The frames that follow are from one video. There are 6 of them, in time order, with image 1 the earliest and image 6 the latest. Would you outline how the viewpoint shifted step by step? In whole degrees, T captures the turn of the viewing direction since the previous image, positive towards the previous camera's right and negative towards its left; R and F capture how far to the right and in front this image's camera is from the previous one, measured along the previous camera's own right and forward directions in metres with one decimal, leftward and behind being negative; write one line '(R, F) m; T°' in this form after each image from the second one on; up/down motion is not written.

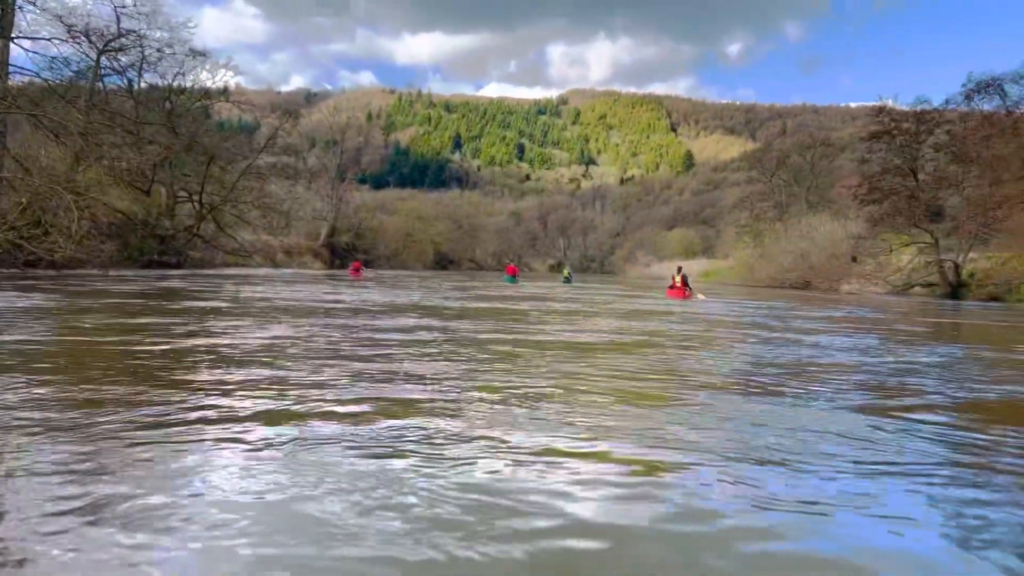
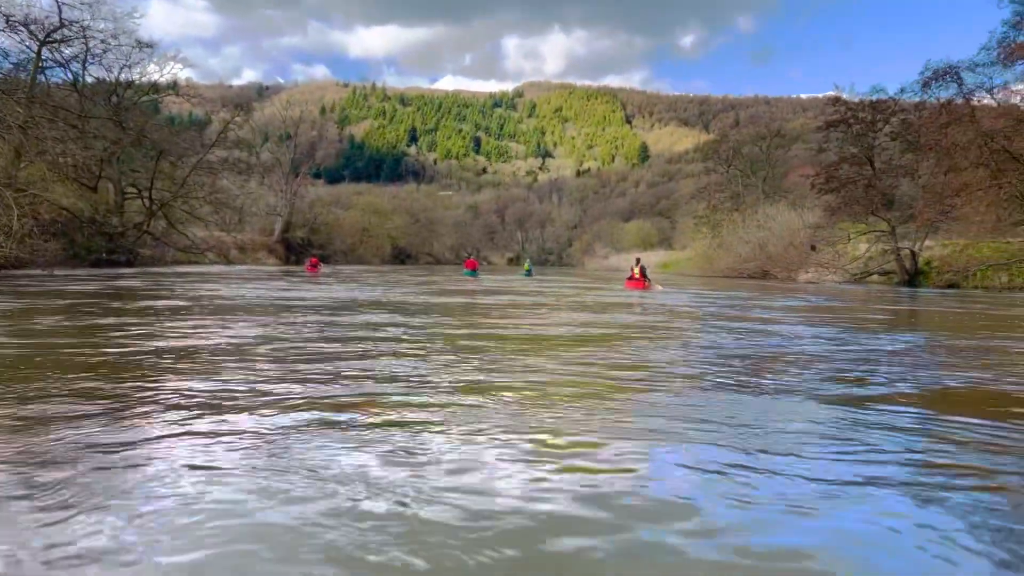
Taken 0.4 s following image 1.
(-0.1, +0.2) m; +3°
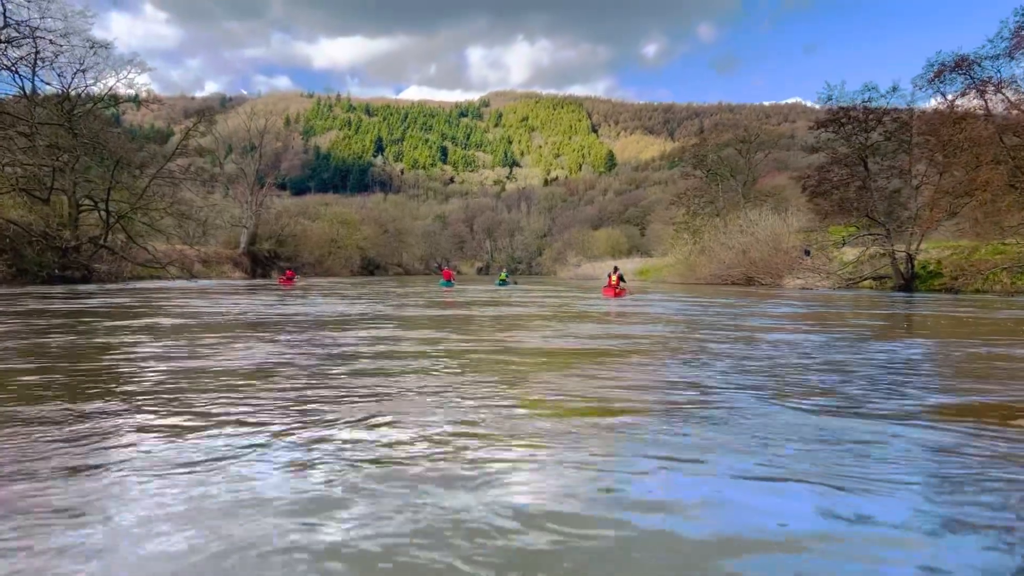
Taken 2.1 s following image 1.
(-0.3, +0.7) m; +2°
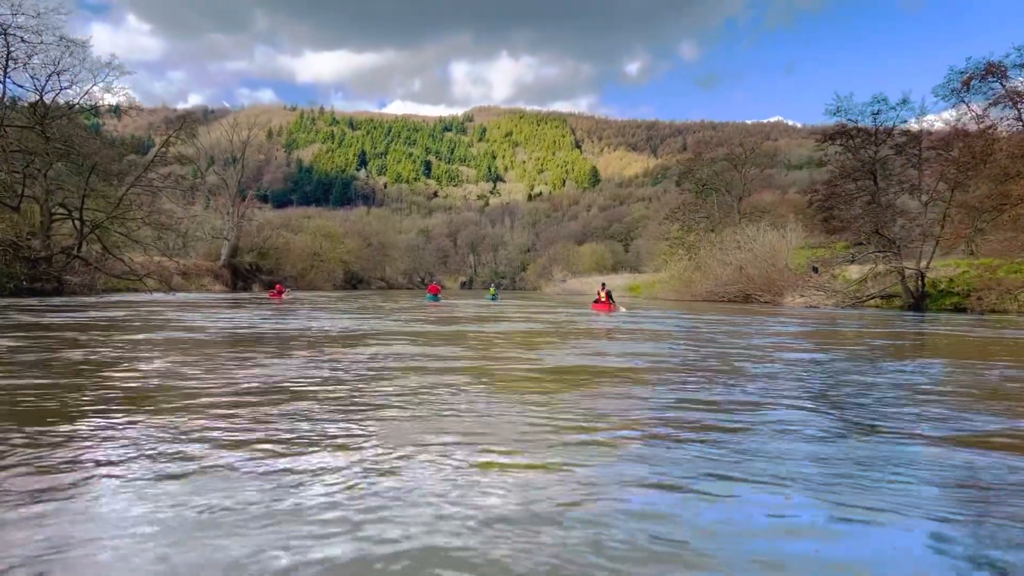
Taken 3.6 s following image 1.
(-0.2, +0.7) m; +1°
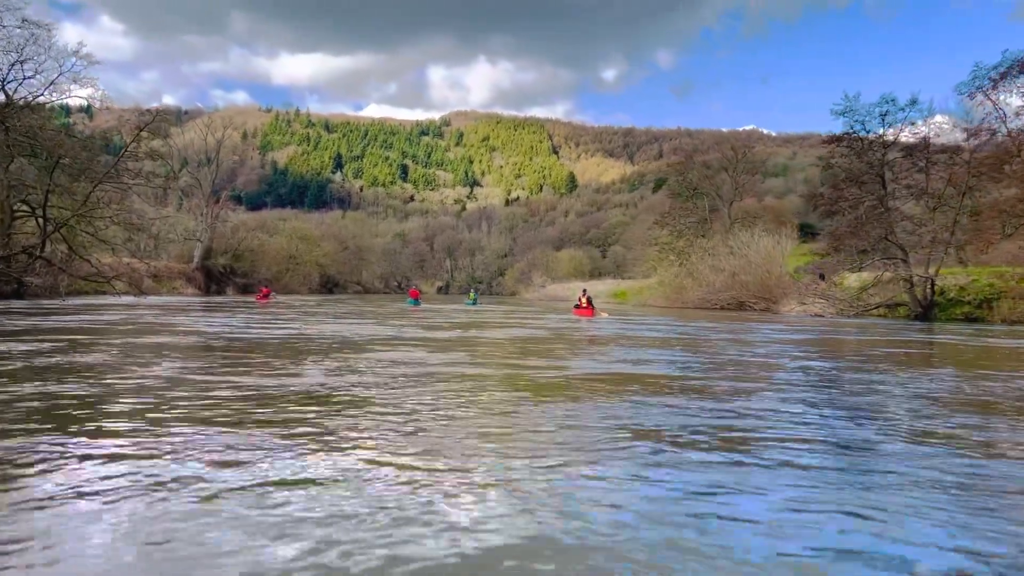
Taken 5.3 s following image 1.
(-0.3, +0.7) m; +2°
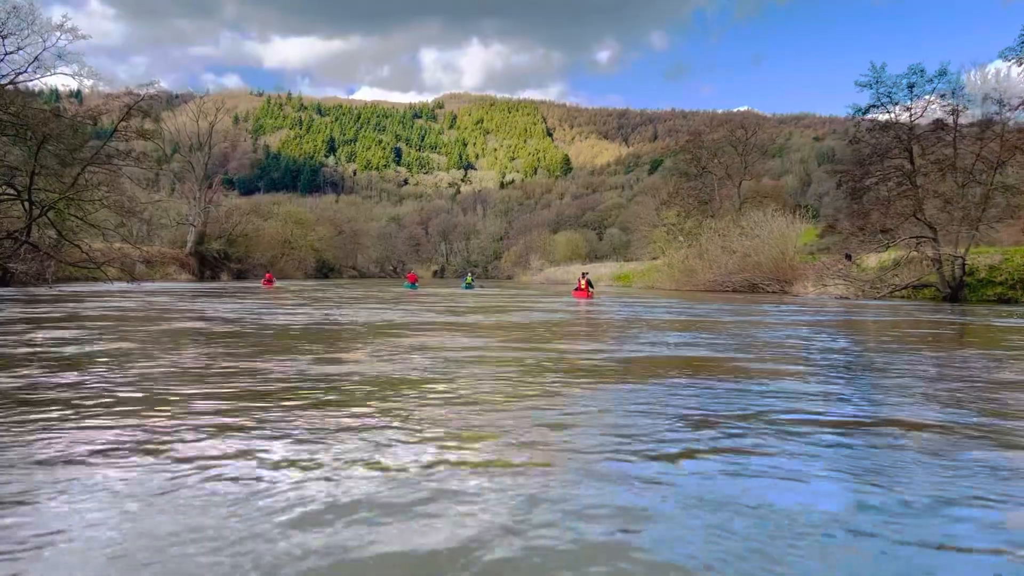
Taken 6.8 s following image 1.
(-0.3, +0.6) m; 0°
